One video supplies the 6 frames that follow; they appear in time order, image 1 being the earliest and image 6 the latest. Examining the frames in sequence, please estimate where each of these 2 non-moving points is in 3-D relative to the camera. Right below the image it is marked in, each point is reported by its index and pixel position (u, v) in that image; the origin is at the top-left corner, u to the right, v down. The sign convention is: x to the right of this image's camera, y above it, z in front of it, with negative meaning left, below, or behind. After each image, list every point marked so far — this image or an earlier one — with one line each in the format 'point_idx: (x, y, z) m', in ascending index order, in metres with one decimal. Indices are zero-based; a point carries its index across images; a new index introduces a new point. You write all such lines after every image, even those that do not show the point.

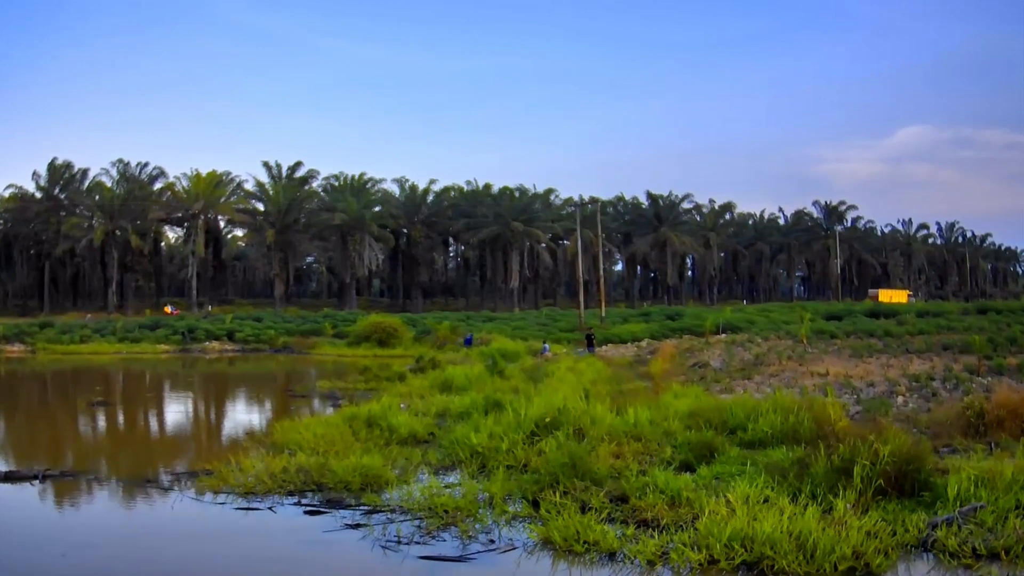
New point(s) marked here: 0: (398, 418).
0: (-1.9, -2.2, +14.2) m
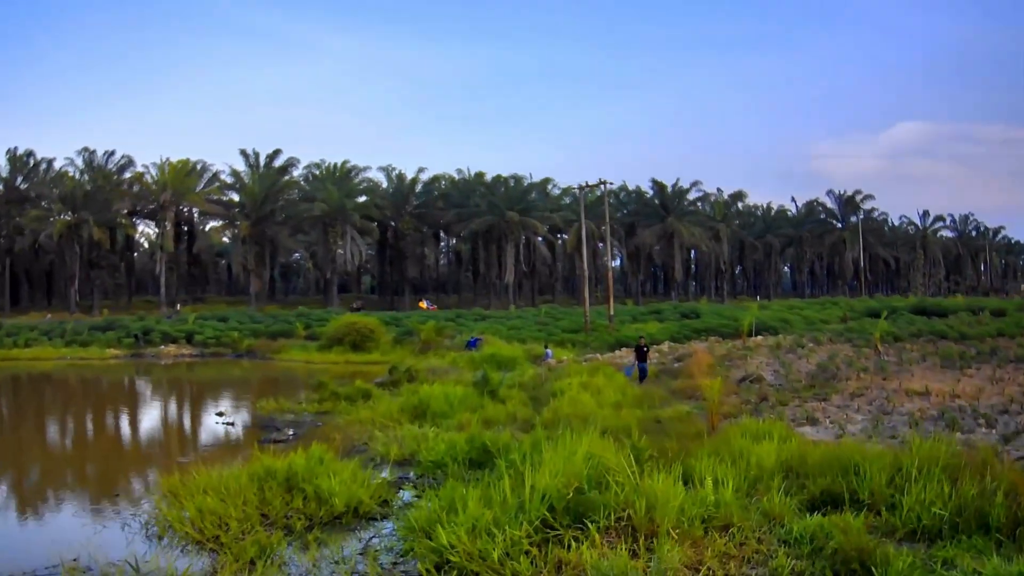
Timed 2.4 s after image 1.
0: (-2.0, -2.0, +9.3) m
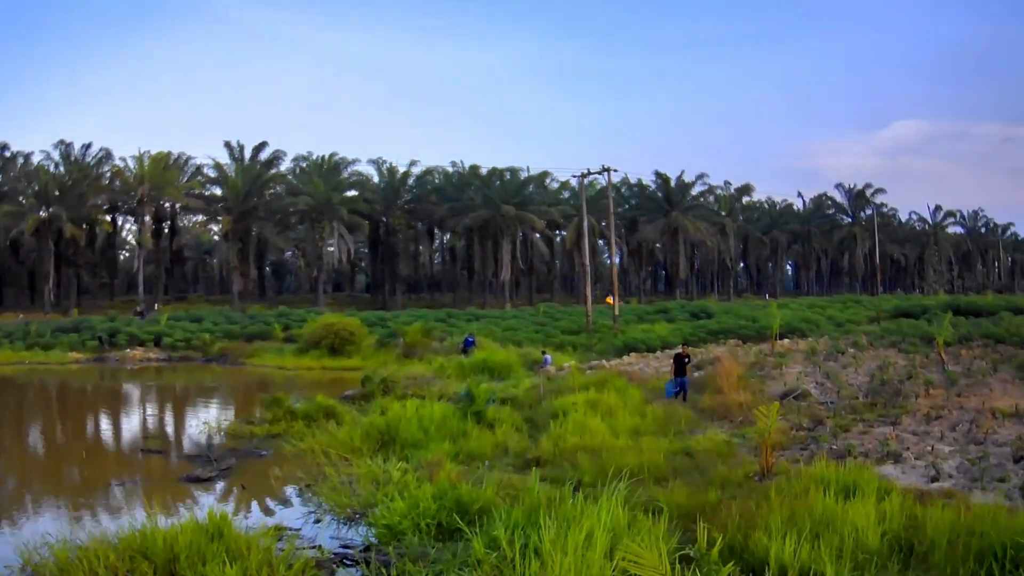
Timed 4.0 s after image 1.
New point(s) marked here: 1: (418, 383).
0: (-2.1, -2.0, +6.4) m
1: (-2.0, -2.1, +18.5) m
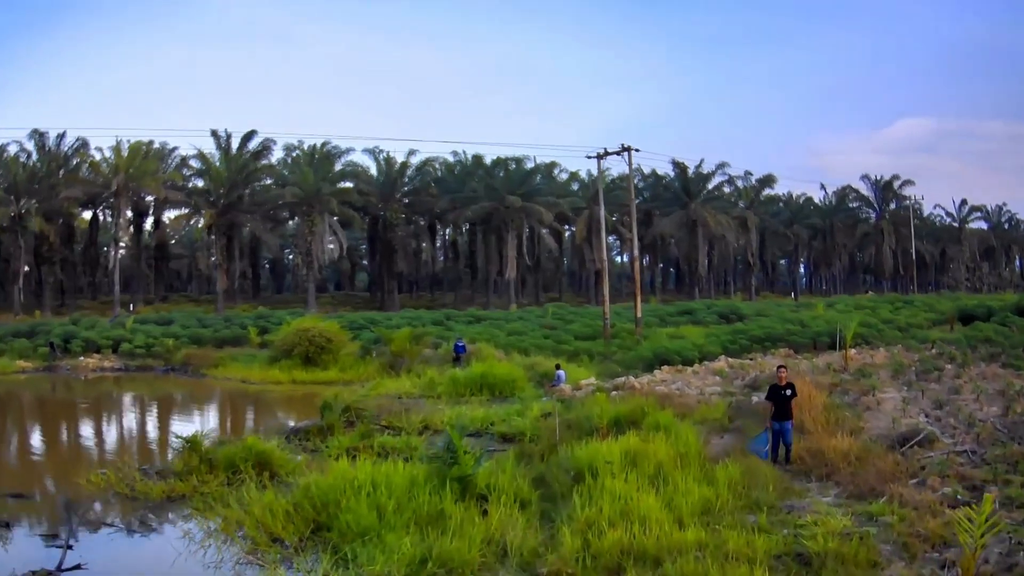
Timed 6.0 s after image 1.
0: (-2.1, -2.0, +2.4) m
1: (-1.9, -2.1, +14.5) m
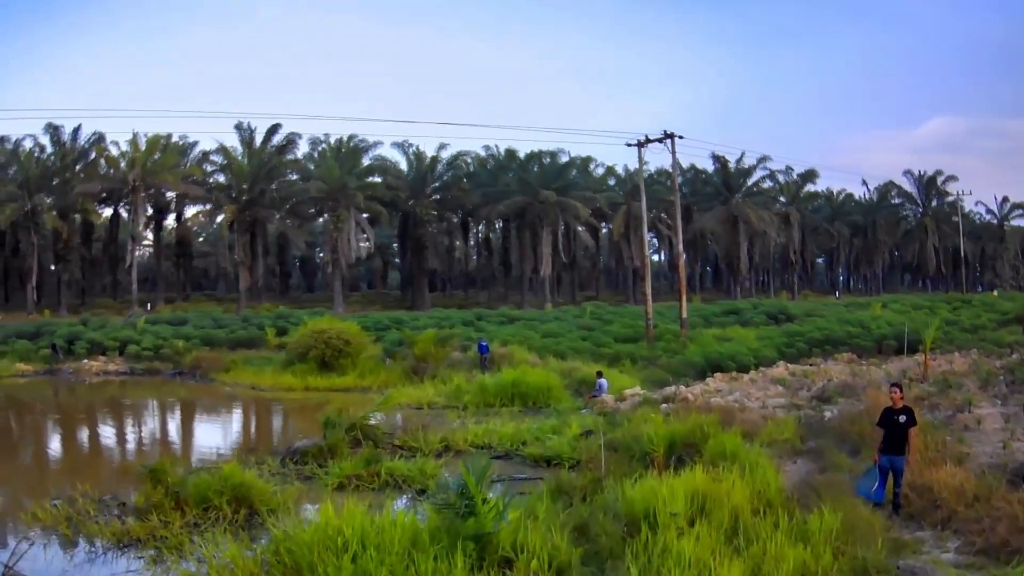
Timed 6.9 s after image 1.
0: (-2.1, -2.0, +0.7) m
1: (-1.4, -2.0, +12.7) m
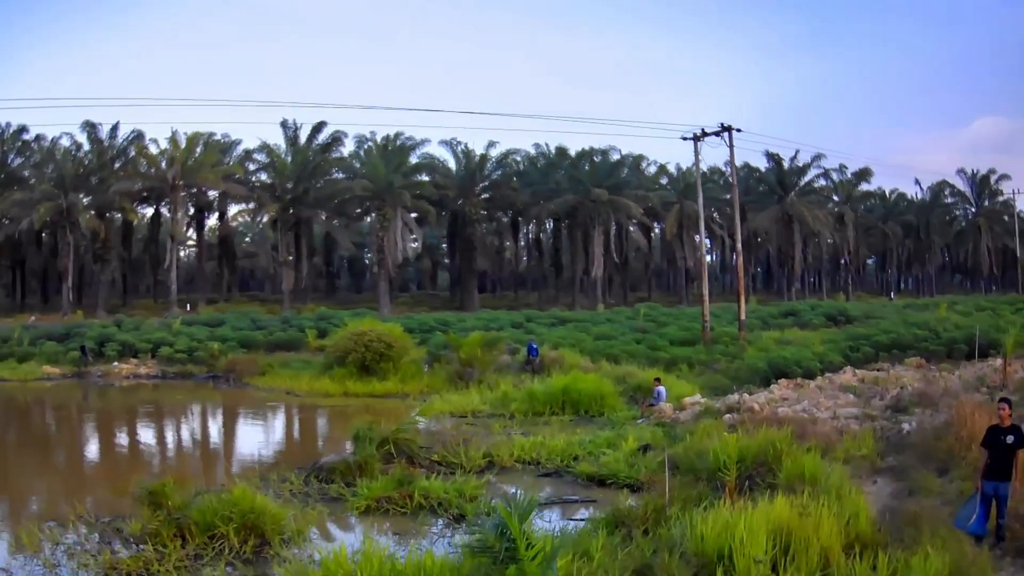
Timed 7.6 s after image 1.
0: (-2.0, -2.0, -0.2) m
1: (-0.8, -2.1, +11.8) m
